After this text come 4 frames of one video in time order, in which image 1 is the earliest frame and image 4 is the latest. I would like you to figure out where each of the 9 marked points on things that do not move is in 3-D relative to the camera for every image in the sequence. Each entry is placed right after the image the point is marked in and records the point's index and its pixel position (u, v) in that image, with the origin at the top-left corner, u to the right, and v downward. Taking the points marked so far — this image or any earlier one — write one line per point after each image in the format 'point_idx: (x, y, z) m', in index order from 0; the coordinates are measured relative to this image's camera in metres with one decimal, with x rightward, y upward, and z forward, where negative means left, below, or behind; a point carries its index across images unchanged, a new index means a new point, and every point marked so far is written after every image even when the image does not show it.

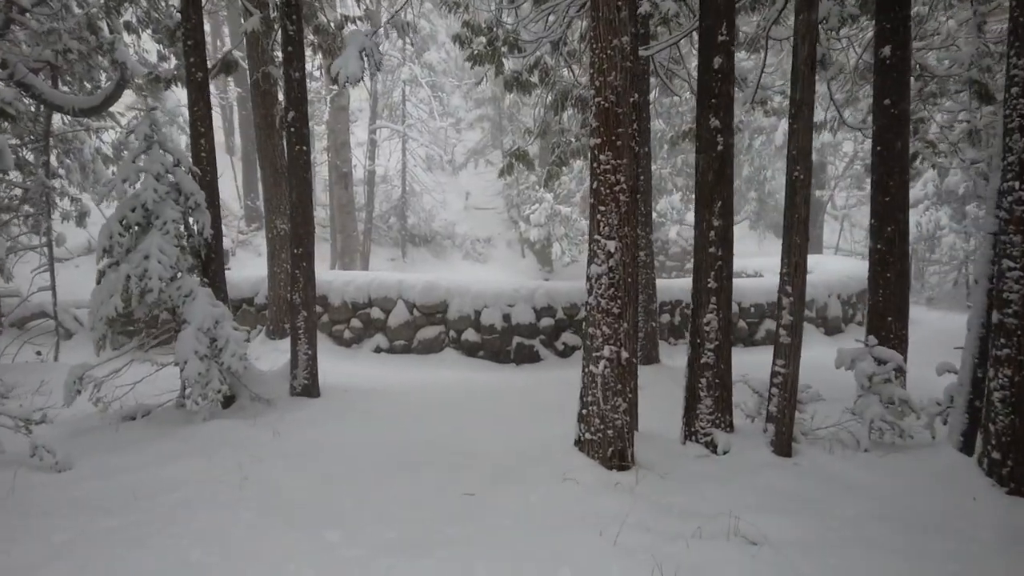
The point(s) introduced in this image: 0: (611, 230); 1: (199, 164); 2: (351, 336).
0: (+0.5, +0.3, +4.2) m
1: (-2.5, +1.0, +6.8) m
2: (-1.7, -0.5, +9.0) m
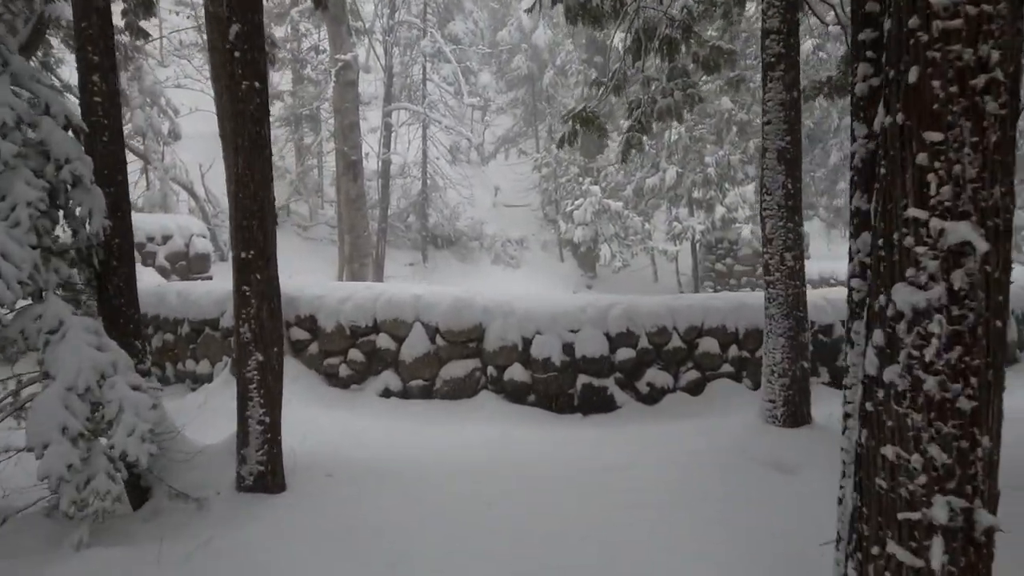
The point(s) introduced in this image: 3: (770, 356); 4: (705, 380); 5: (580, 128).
0: (+0.8, +0.2, +1.6) m
1: (-2.1, +0.8, +4.2) m
2: (-1.2, -0.6, +6.5) m
3: (+1.5, -0.4, +5.0) m
4: (+1.4, -0.7, +6.4) m
5: (+0.5, +1.3, +6.8) m
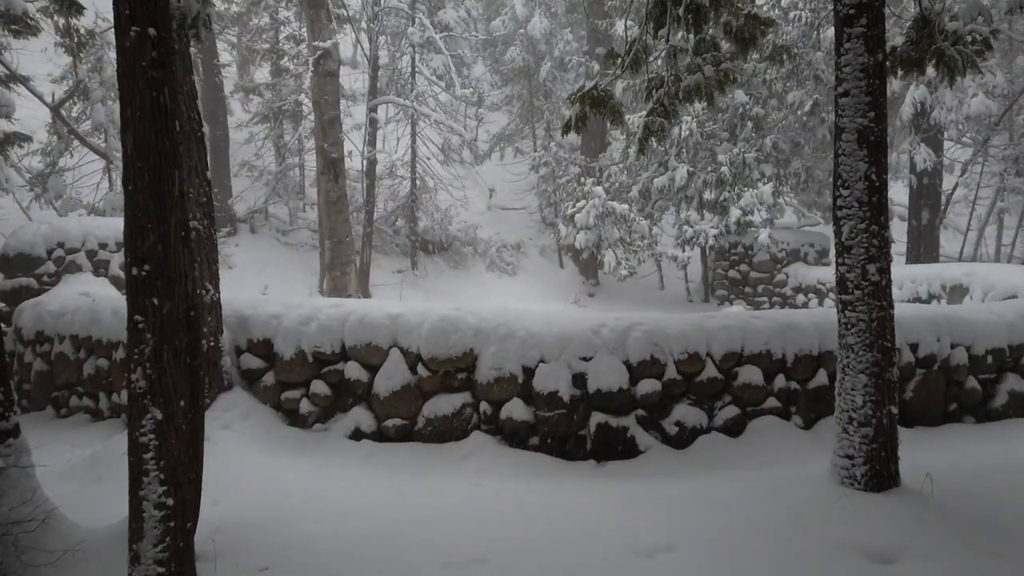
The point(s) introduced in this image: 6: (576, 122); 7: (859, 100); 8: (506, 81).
0: (+0.8, +0.1, +0.4) m
1: (-2.1, +0.7, +3.0) m
2: (-1.2, -0.8, +5.3) m
3: (+1.5, -0.5, +3.9) m
4: (+1.4, -0.8, +5.3) m
5: (+0.5, +1.2, +5.6) m
6: (+0.4, +1.1, +5.7) m
7: (+1.5, +0.8, +3.7) m
8: (-0.1, +4.3, +17.9) m
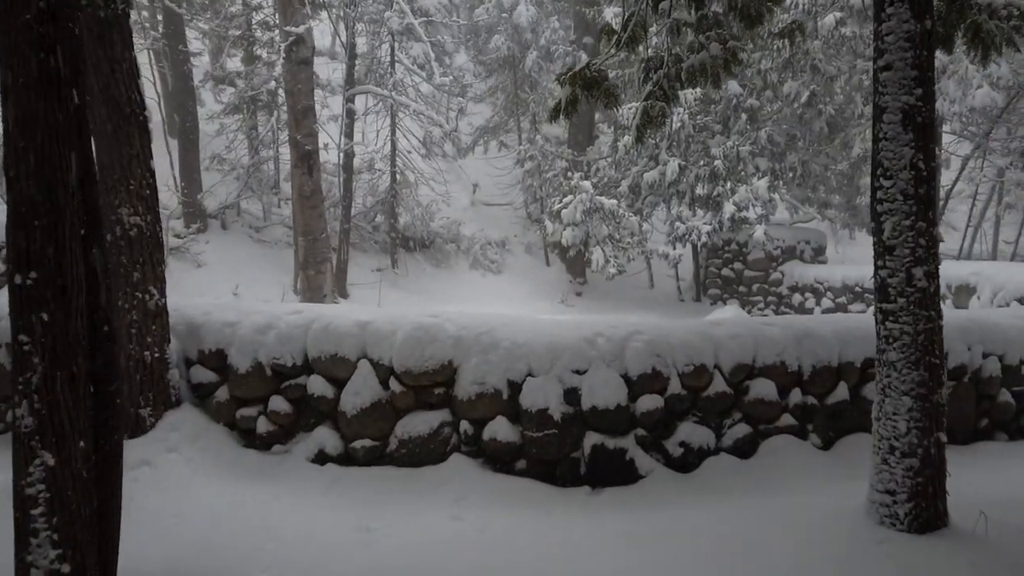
0: (+0.8, +0.1, -0.1) m
1: (-2.1, +0.7, +2.4) m
2: (-1.3, -0.8, +4.7) m
3: (+1.4, -0.5, +3.3) m
4: (+1.3, -0.8, +4.7) m
5: (+0.4, +1.1, +5.0) m
6: (+0.3, +1.1, +5.1) m
7: (+1.4, +0.8, +3.2) m
8: (-0.5, +4.3, +17.3) m
